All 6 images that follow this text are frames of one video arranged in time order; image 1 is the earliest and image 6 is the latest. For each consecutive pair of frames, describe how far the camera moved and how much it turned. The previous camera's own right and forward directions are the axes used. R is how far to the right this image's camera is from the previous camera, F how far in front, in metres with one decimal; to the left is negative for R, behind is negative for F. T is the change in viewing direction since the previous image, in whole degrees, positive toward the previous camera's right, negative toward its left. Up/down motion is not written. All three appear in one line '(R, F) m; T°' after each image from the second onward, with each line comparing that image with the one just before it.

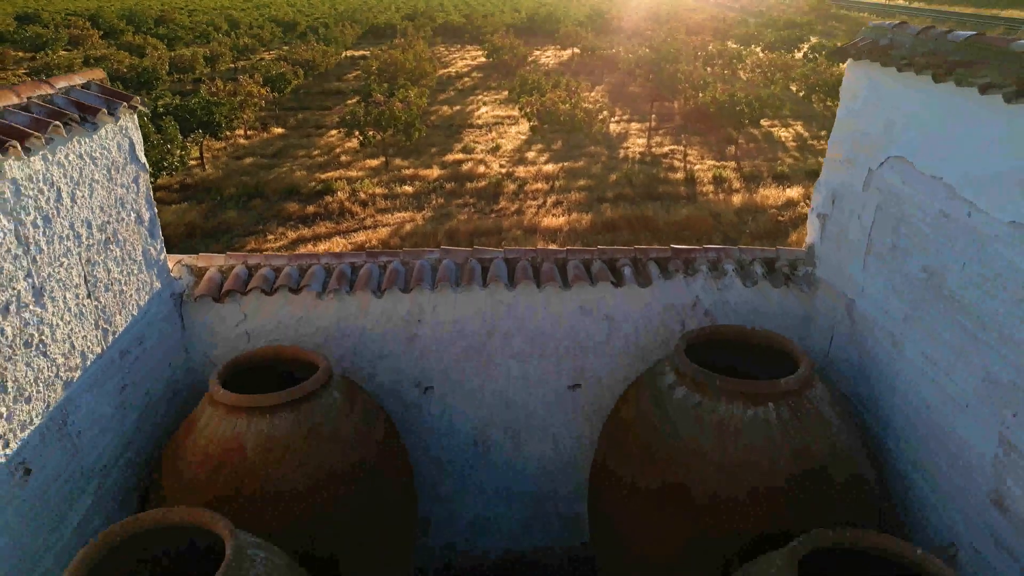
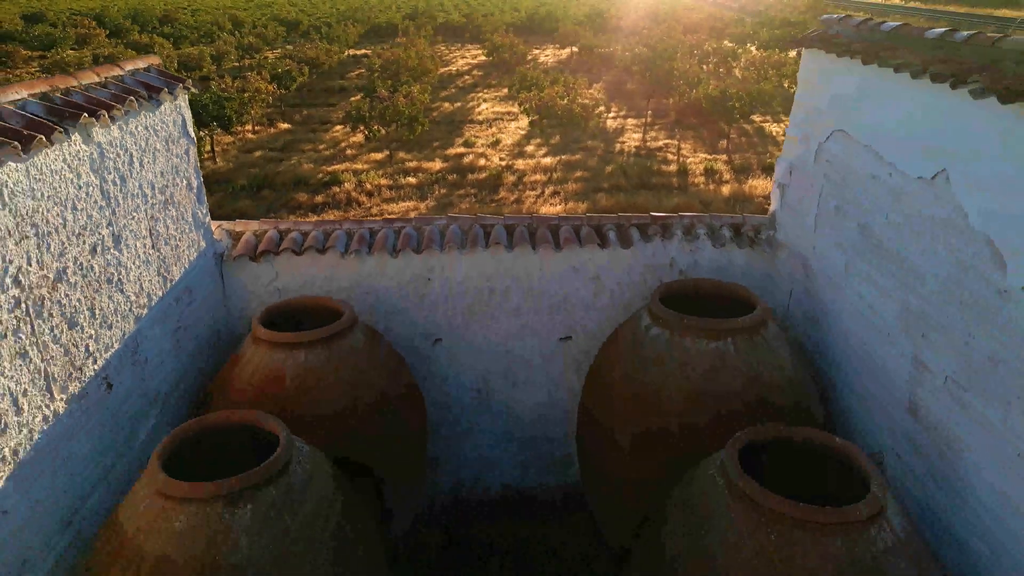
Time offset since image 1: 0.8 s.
(0.0, -0.5) m; 0°
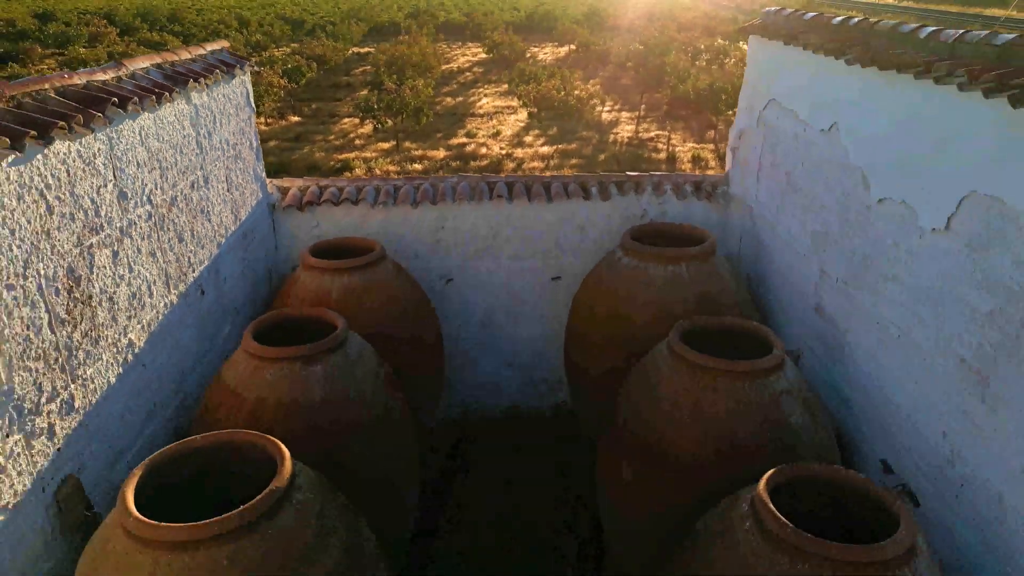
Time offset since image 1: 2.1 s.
(0.0, -0.9) m; 0°
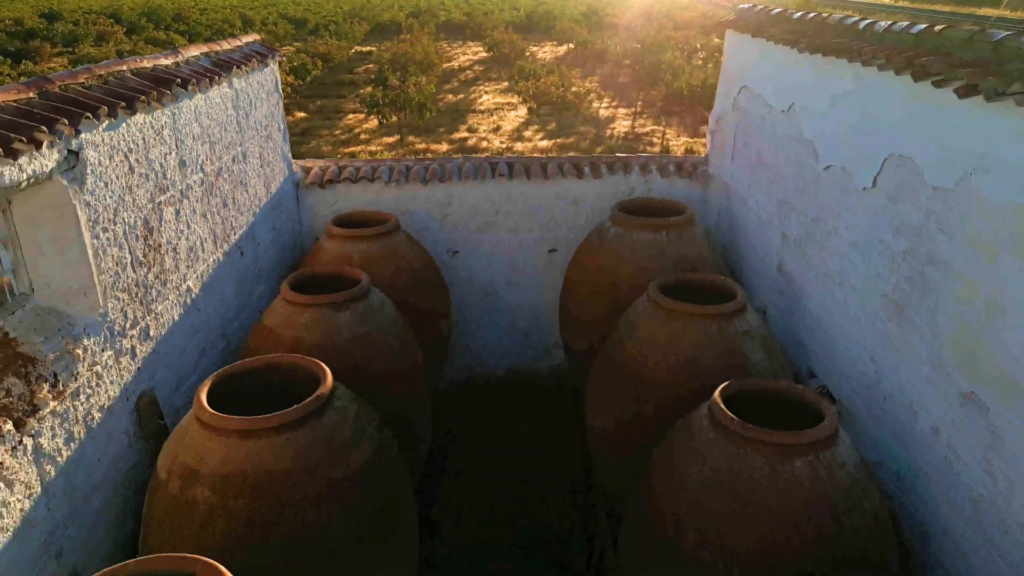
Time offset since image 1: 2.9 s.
(0.0, -0.6) m; 0°
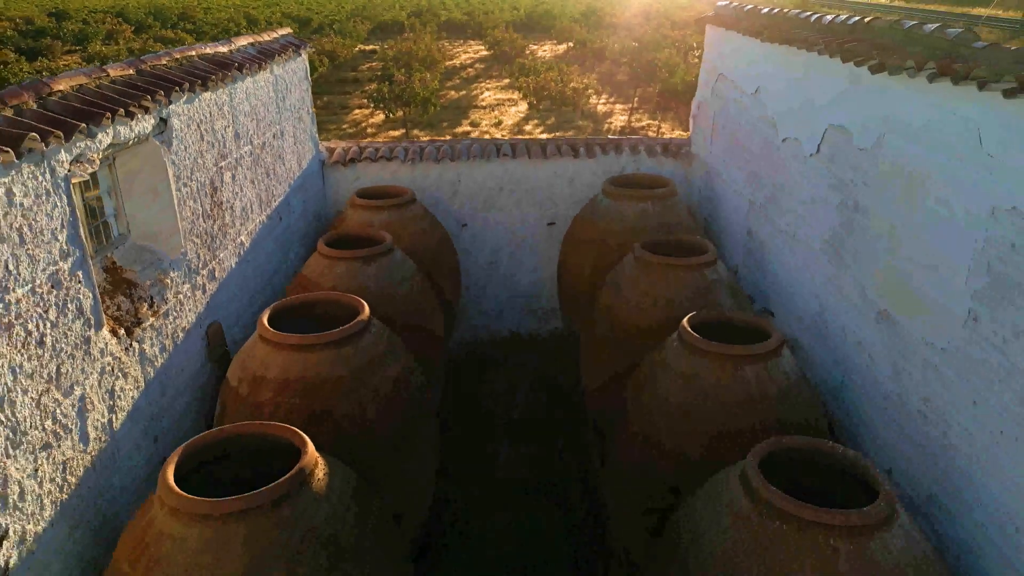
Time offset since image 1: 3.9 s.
(0.0, -0.7) m; 0°
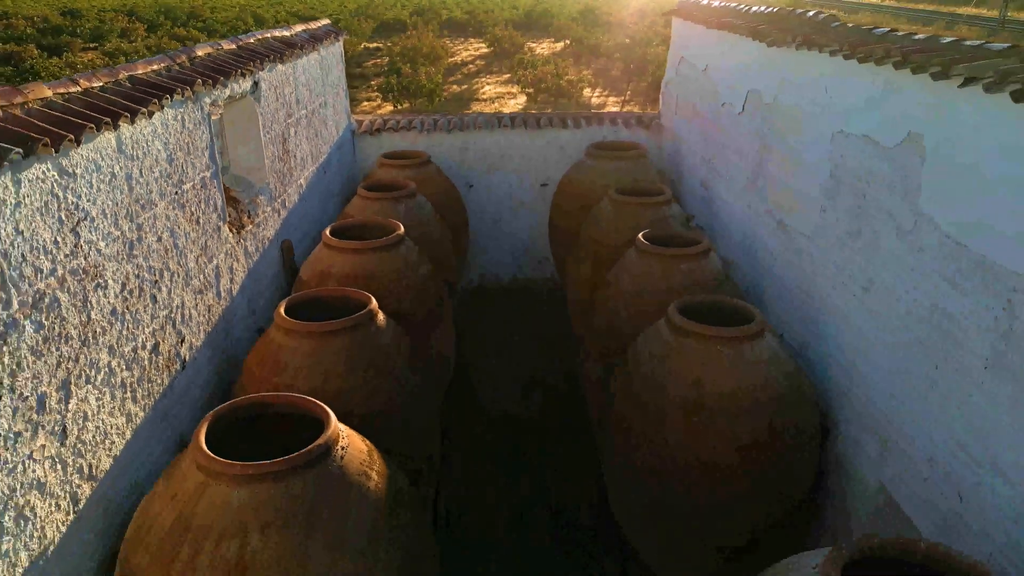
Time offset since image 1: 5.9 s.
(0.0, -1.3) m; 0°
